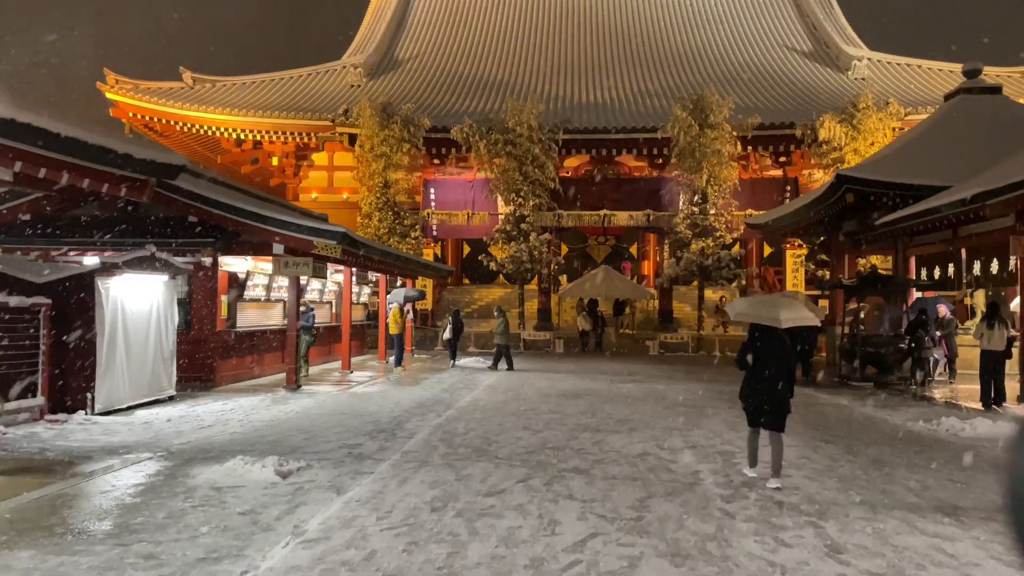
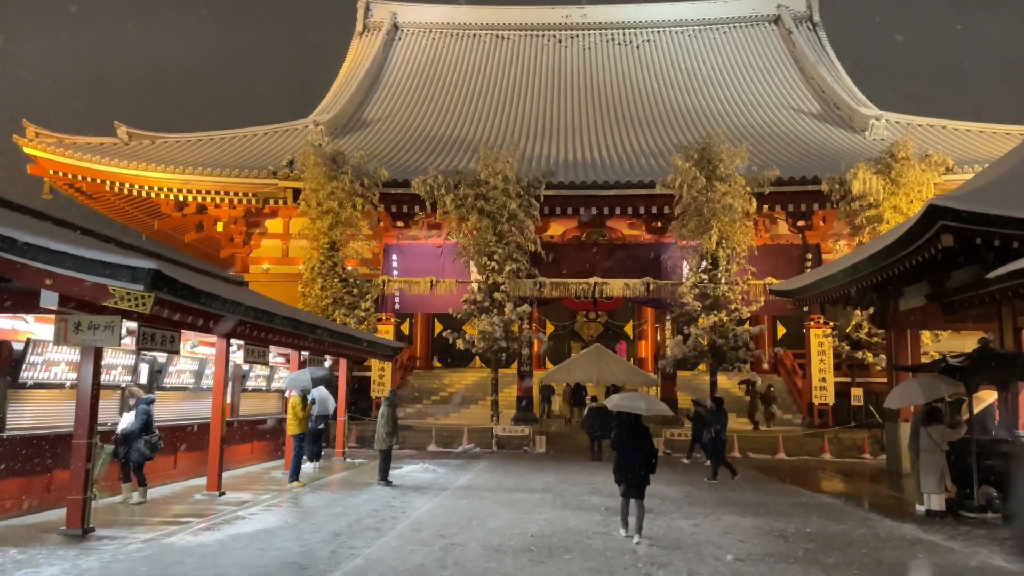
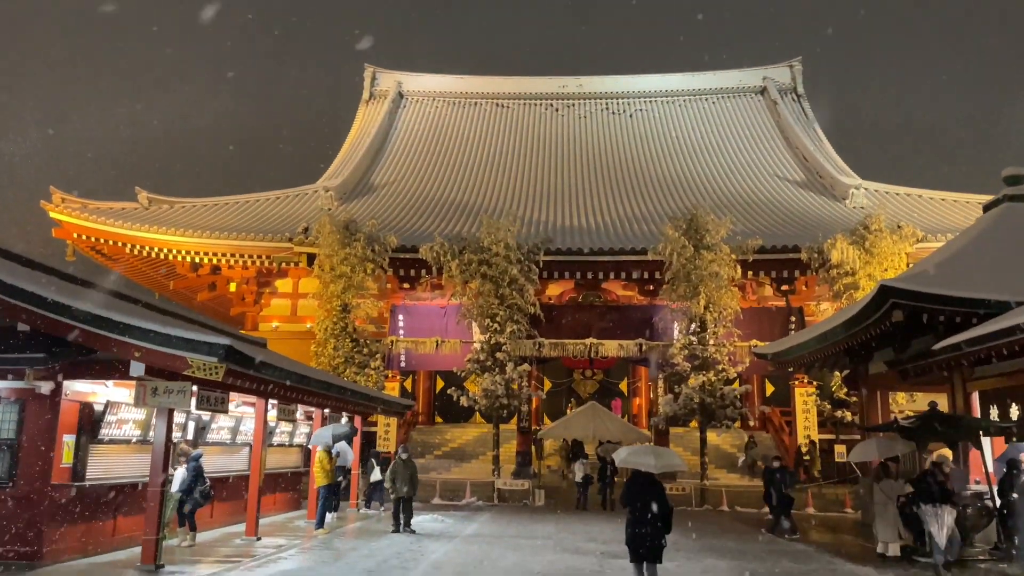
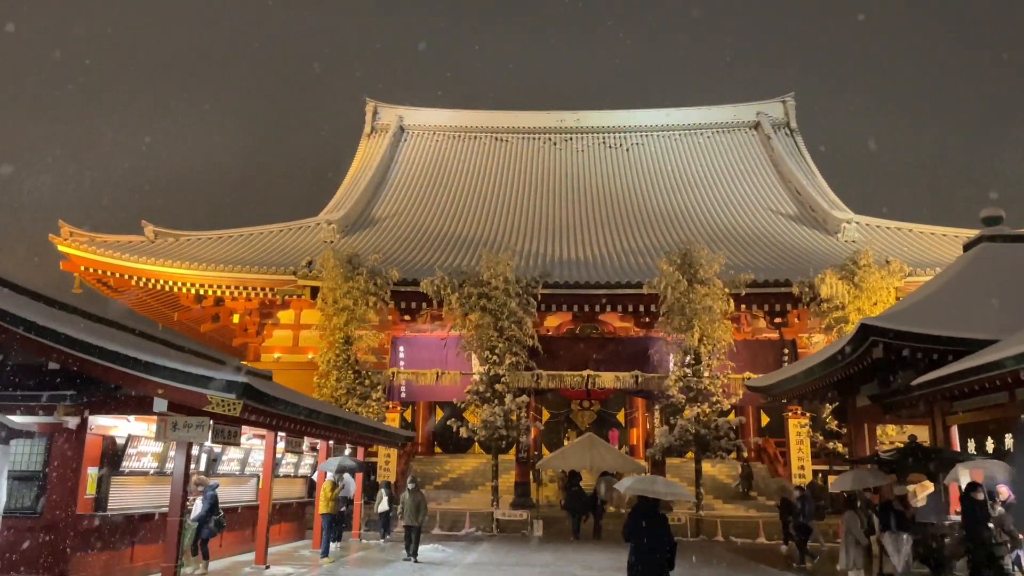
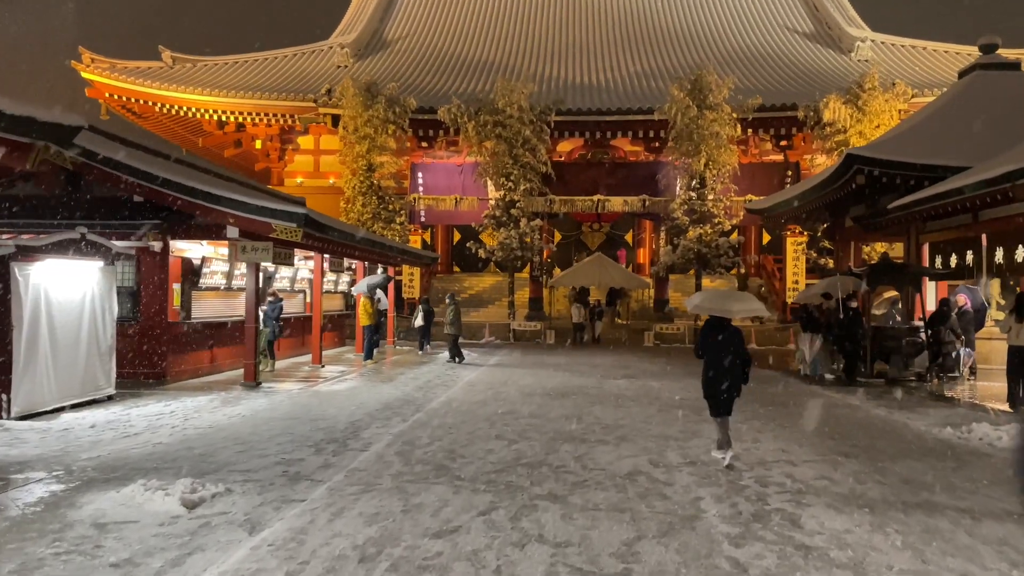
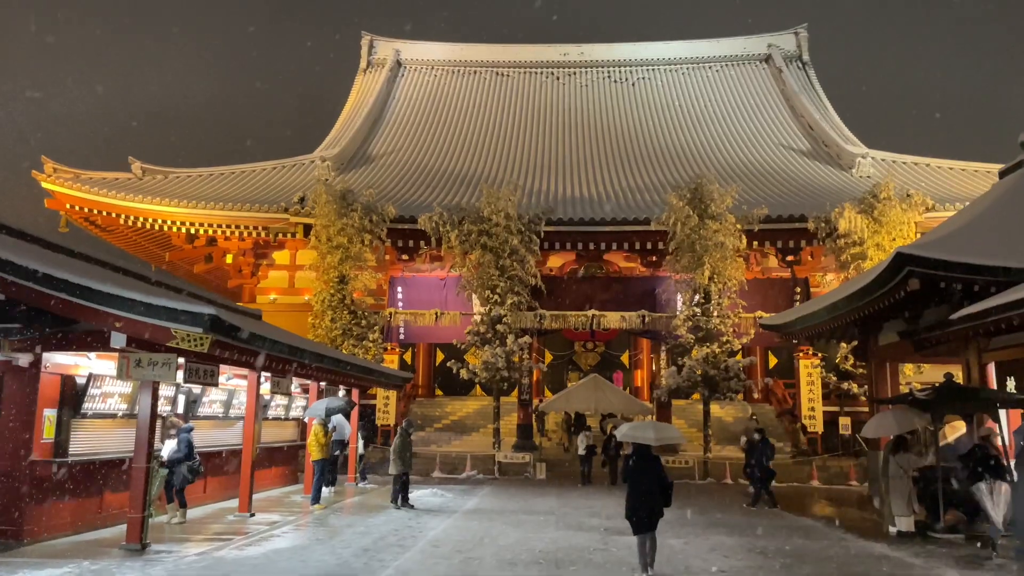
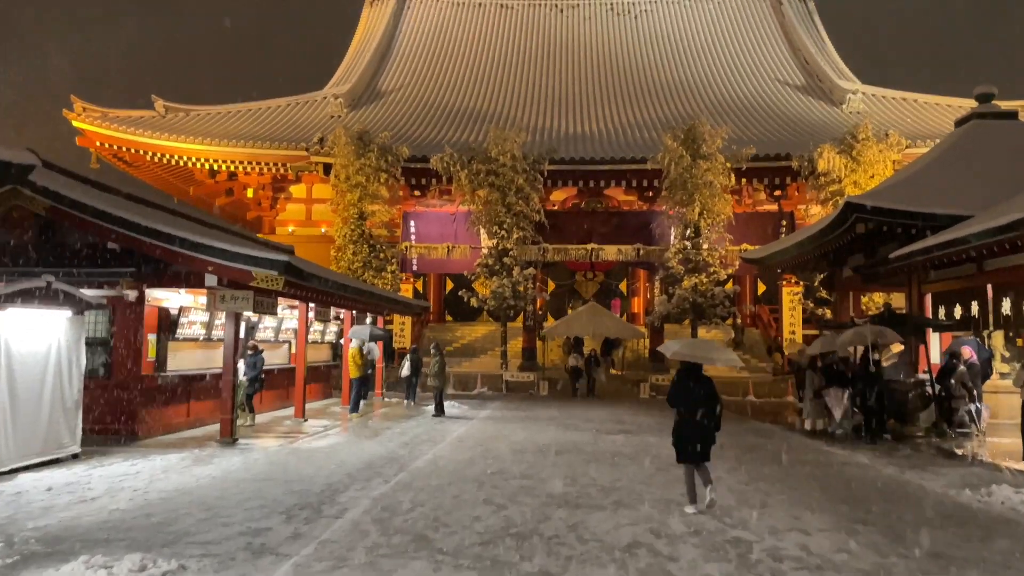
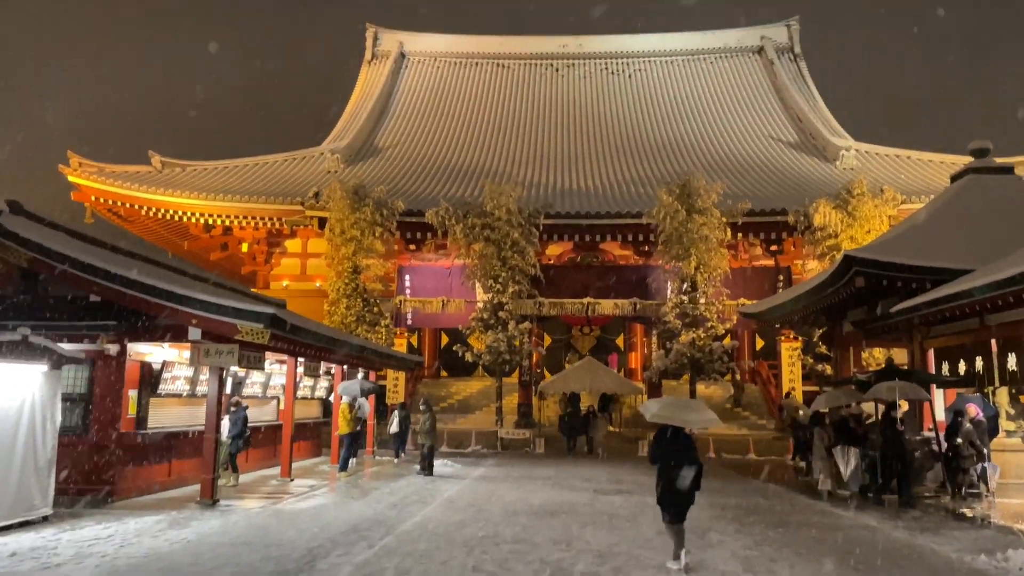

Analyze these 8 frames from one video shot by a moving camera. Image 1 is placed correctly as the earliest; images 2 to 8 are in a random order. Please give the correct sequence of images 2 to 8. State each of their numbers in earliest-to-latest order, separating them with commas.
5, 7, 8, 4, 3, 6, 2
